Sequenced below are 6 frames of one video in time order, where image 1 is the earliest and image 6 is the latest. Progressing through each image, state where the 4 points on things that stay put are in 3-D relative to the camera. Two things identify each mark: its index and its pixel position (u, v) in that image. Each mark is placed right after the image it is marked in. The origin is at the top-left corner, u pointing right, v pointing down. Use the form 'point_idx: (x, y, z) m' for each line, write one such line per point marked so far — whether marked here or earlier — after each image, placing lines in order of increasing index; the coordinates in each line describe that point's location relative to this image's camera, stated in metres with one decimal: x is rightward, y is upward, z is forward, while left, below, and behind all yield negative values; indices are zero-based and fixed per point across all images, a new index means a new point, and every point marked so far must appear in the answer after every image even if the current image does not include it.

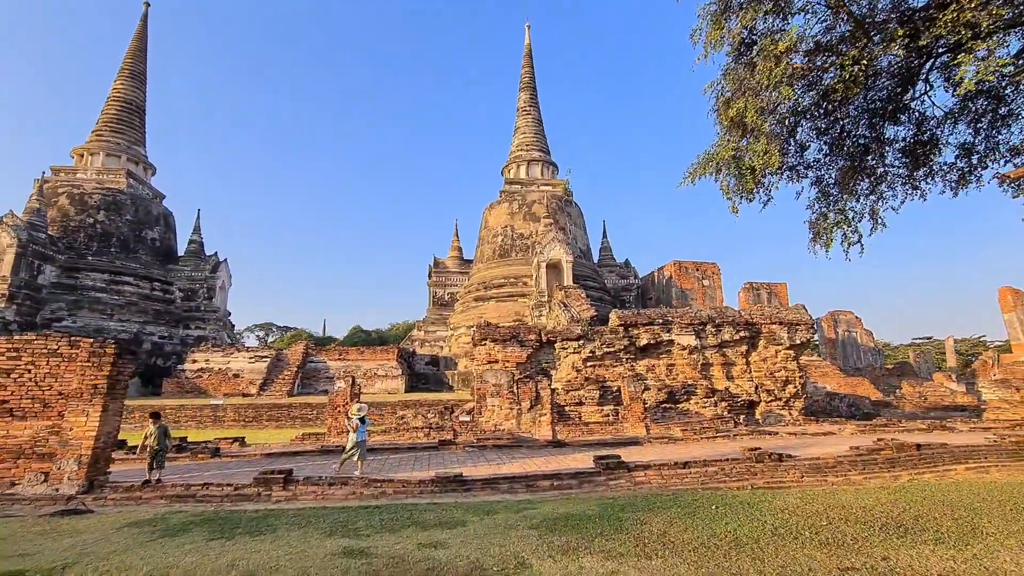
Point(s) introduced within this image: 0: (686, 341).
0: (+5.0, -1.5, +14.1) m
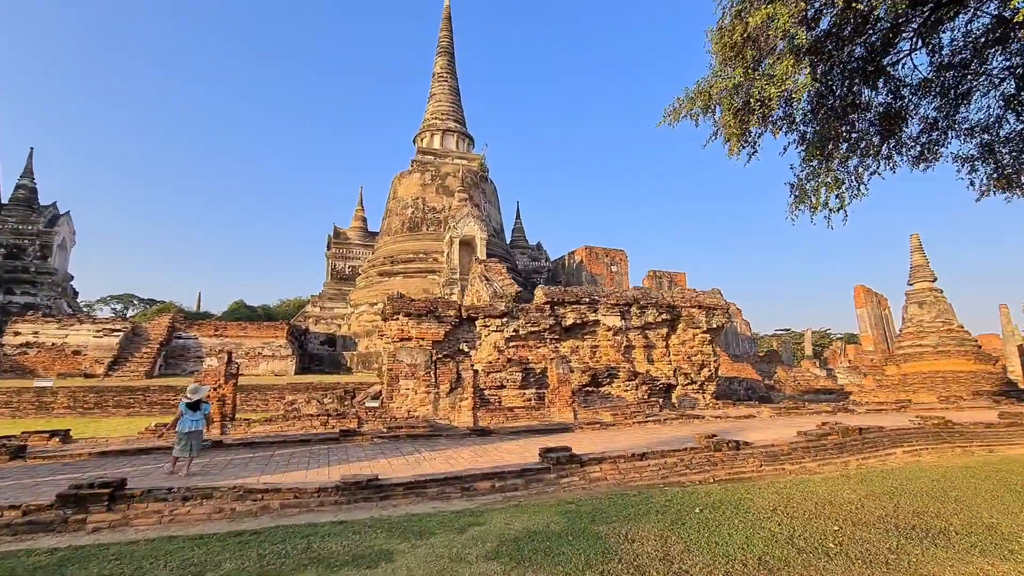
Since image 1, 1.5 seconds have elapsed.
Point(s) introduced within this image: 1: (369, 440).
0: (+2.7, -0.9, +13.5) m
1: (-2.4, -2.5, +8.2) m
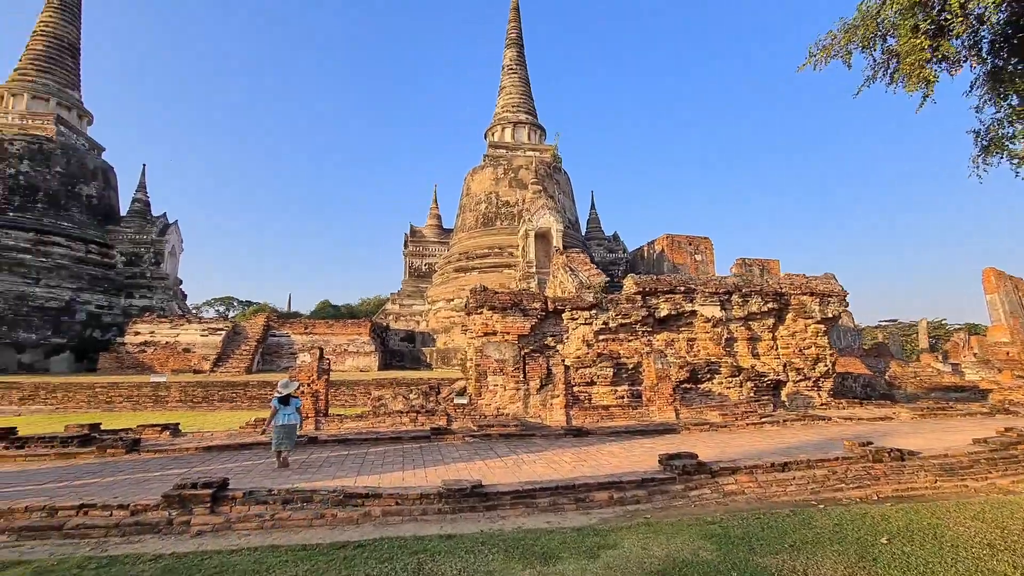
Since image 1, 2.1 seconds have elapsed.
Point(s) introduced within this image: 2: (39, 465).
0: (+4.9, -0.6, +12.3) m
1: (-0.8, -2.4, +7.8) m
2: (-6.1, -2.3, +6.4) m
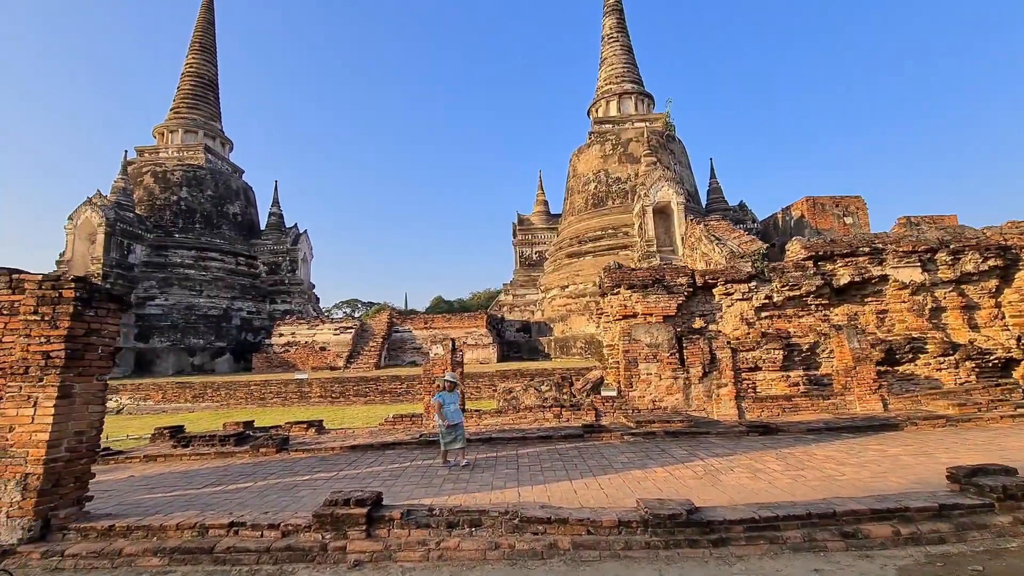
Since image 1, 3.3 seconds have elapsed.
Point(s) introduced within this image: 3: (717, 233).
0: (+7.9, +0.2, +9.9) m
1: (+1.5, -2.0, +6.7) m
2: (-4.0, -2.3, +6.4) m
3: (+5.0, +1.3, +12.0) m
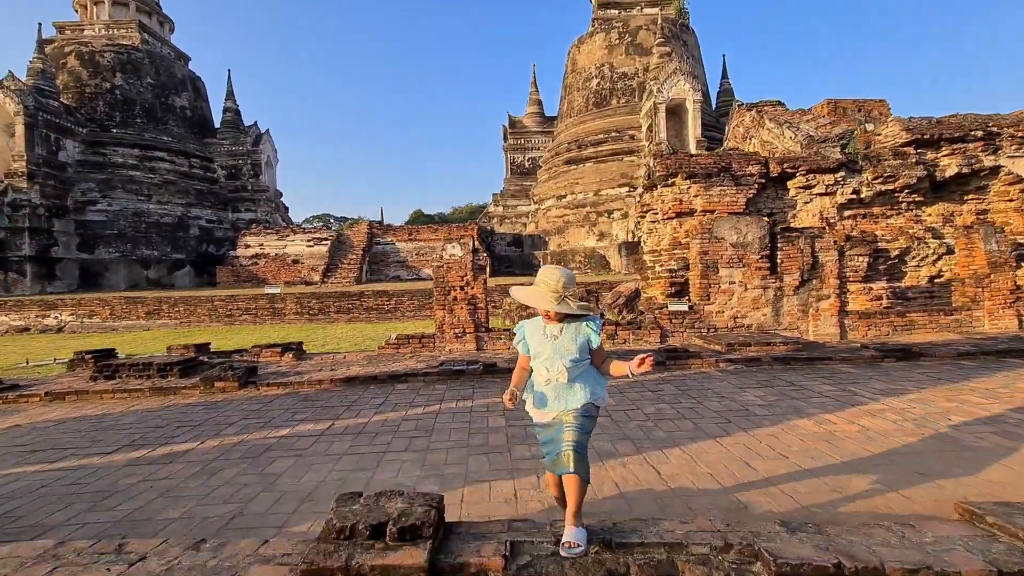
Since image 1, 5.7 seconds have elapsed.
0: (+8.3, +1.9, +8.1) m
1: (+2.0, -0.8, +4.9) m
2: (-3.4, -1.1, +4.4) m
3: (+5.3, +3.4, +9.8) m
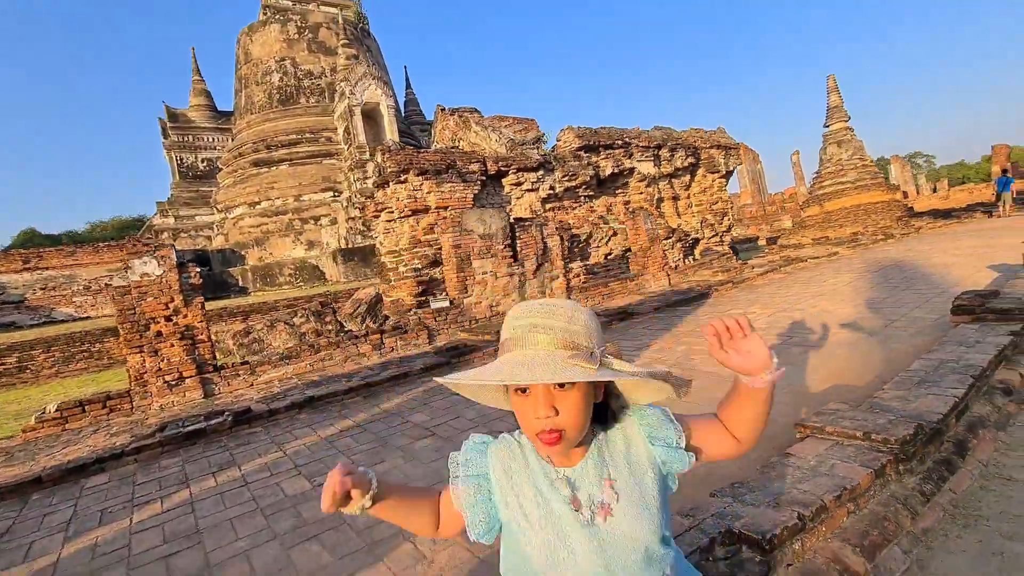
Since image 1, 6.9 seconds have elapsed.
0: (+3.0, +2.6, +10.9) m
1: (-0.2, -0.7, +4.9) m
2: (-4.4, -1.6, +1.5) m
3: (-0.6, +3.6, +10.7) m
